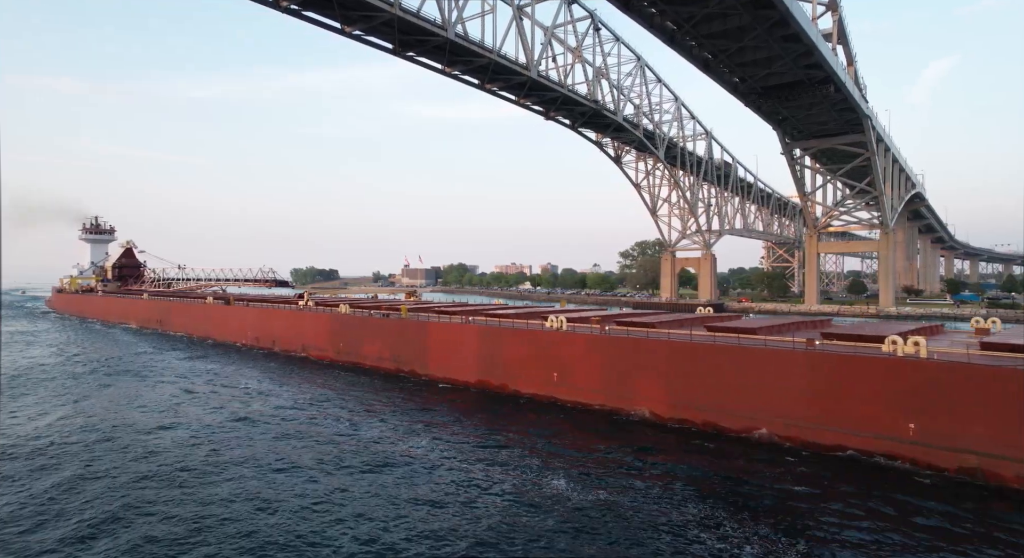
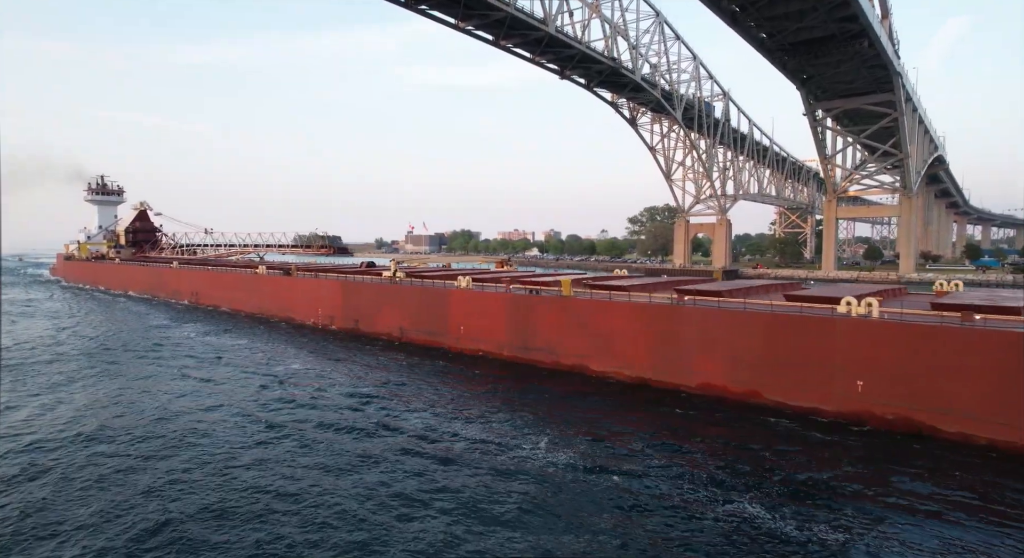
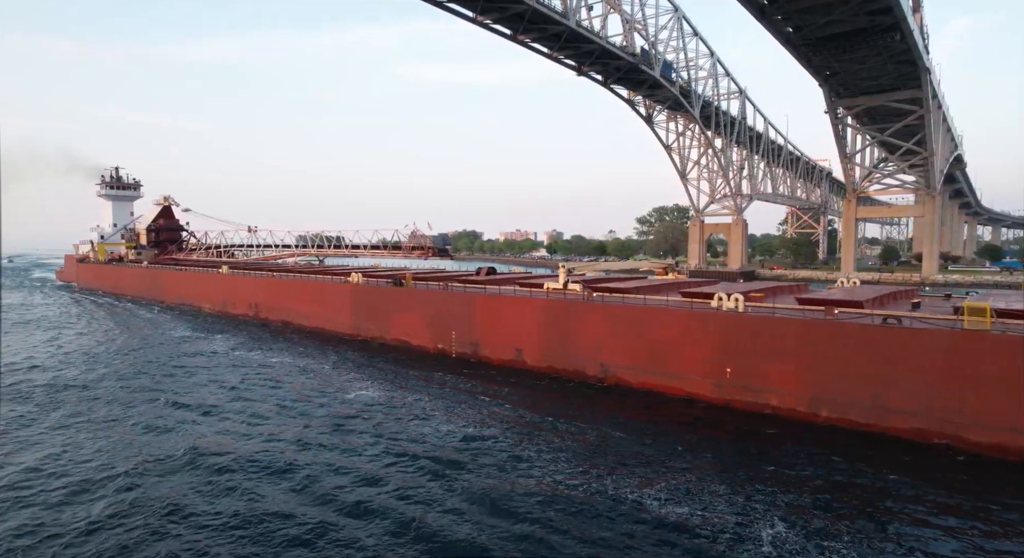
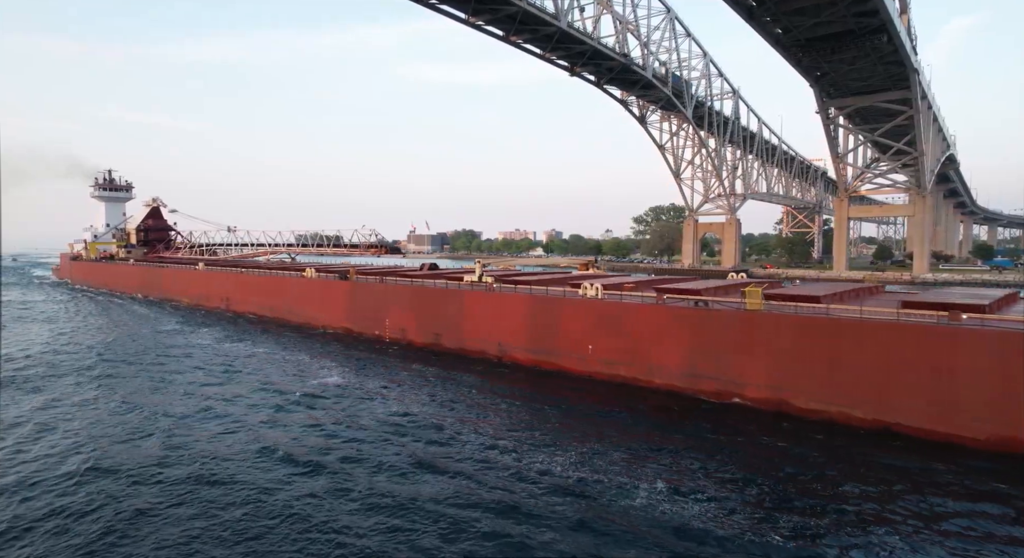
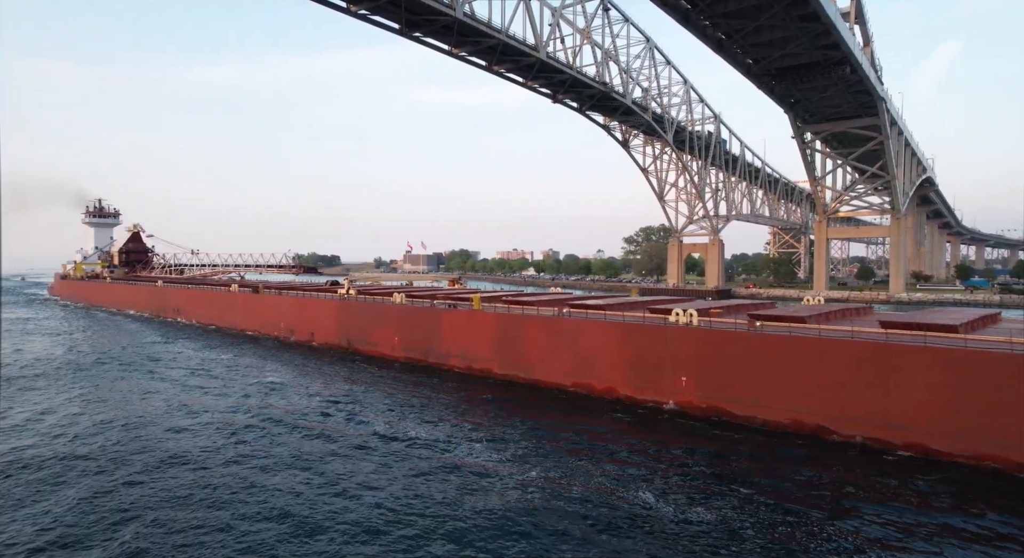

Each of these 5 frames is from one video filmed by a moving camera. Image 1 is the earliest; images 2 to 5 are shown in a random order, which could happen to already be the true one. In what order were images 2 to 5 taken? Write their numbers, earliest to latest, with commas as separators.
5, 2, 4, 3
